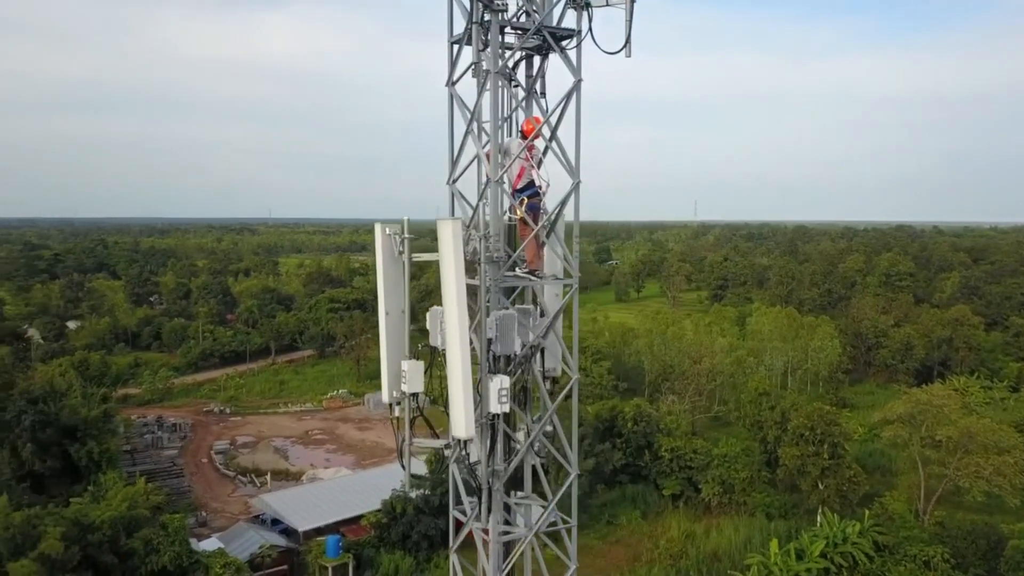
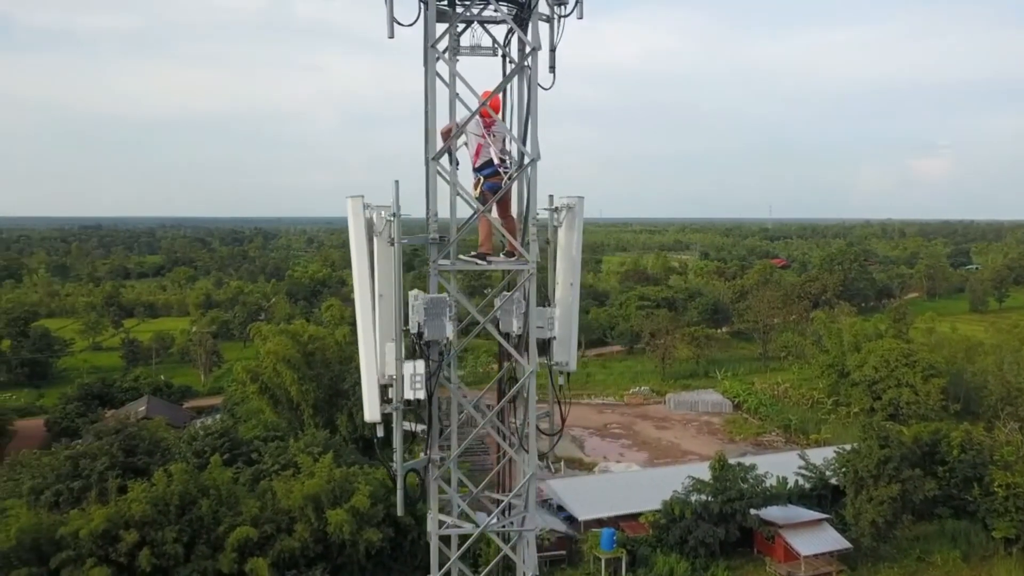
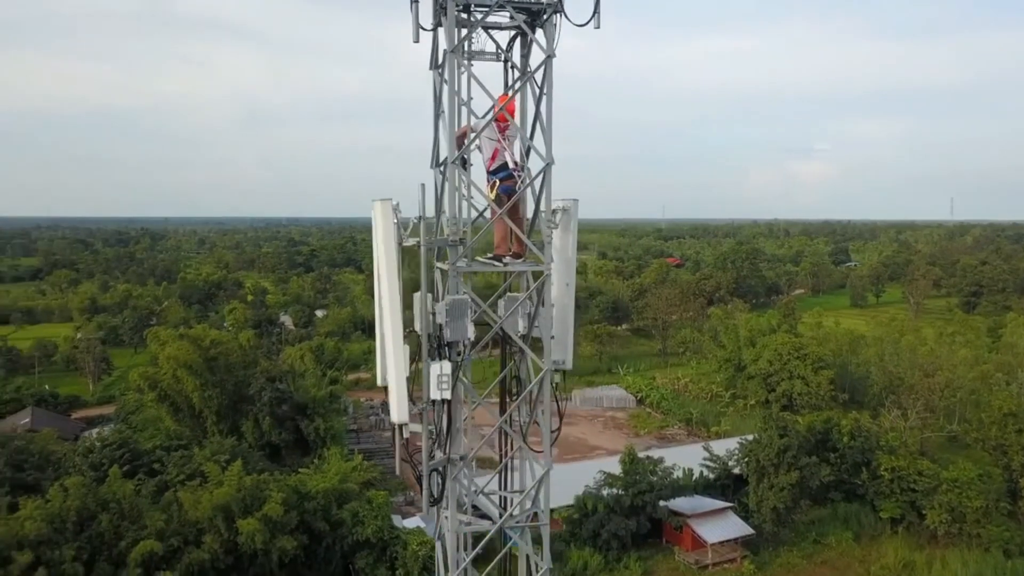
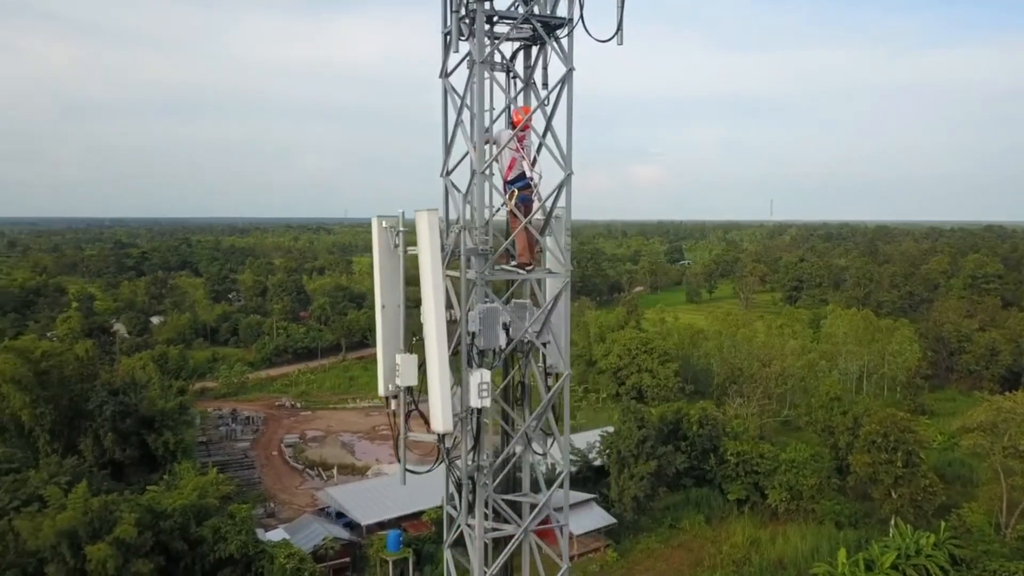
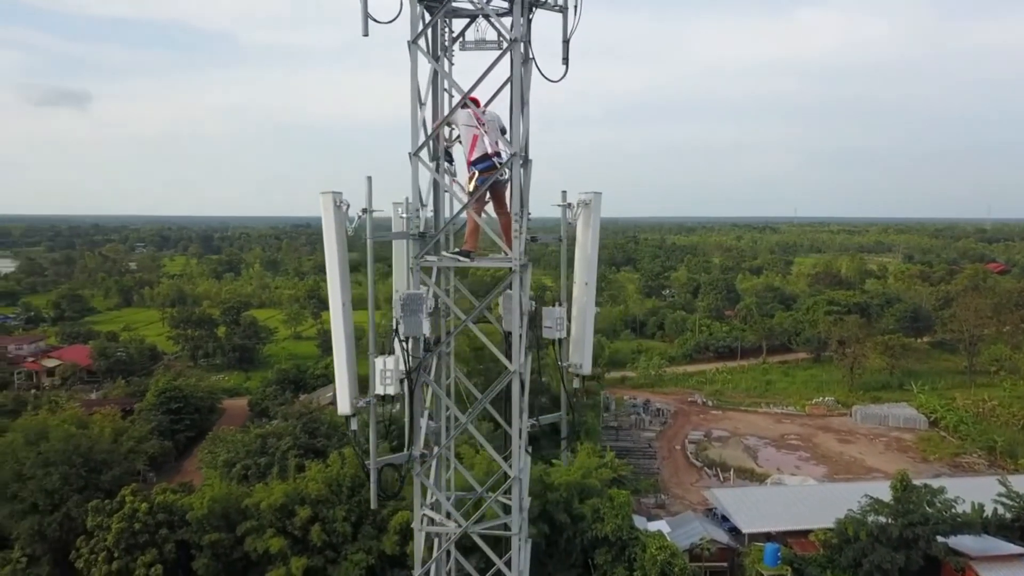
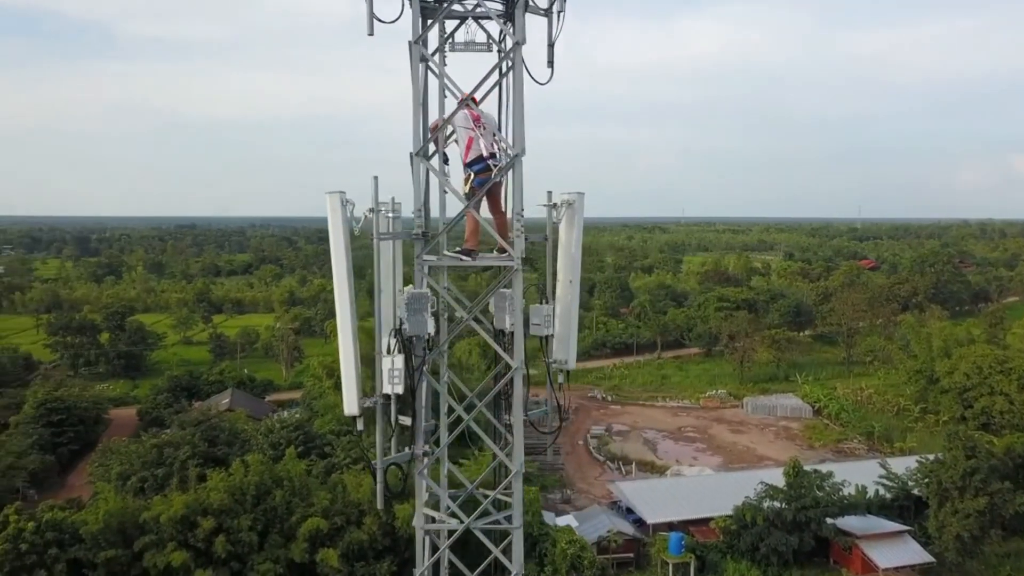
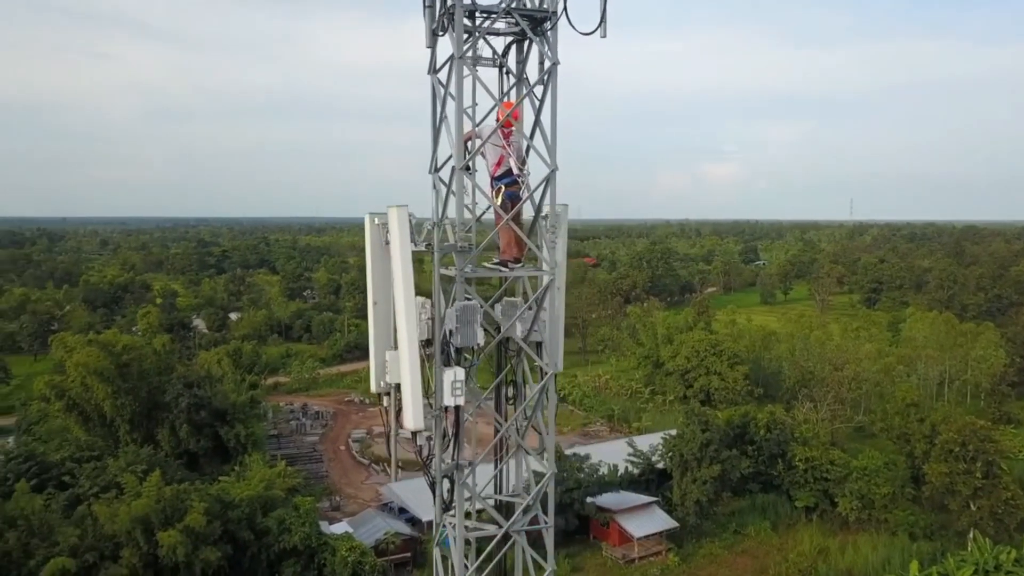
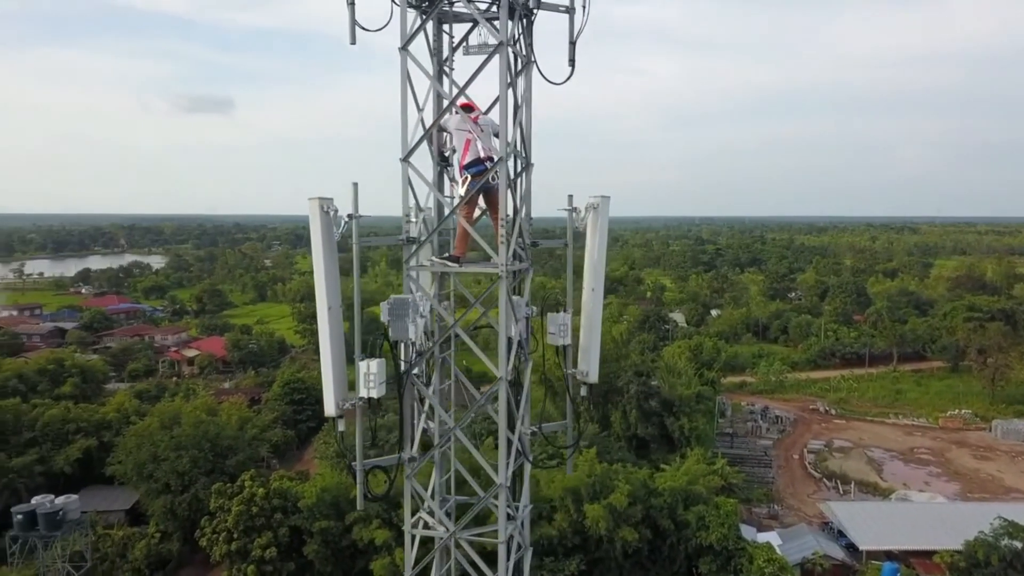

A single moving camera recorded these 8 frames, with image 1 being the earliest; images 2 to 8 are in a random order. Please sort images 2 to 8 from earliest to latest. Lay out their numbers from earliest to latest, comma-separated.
4, 7, 3, 2, 6, 5, 8
